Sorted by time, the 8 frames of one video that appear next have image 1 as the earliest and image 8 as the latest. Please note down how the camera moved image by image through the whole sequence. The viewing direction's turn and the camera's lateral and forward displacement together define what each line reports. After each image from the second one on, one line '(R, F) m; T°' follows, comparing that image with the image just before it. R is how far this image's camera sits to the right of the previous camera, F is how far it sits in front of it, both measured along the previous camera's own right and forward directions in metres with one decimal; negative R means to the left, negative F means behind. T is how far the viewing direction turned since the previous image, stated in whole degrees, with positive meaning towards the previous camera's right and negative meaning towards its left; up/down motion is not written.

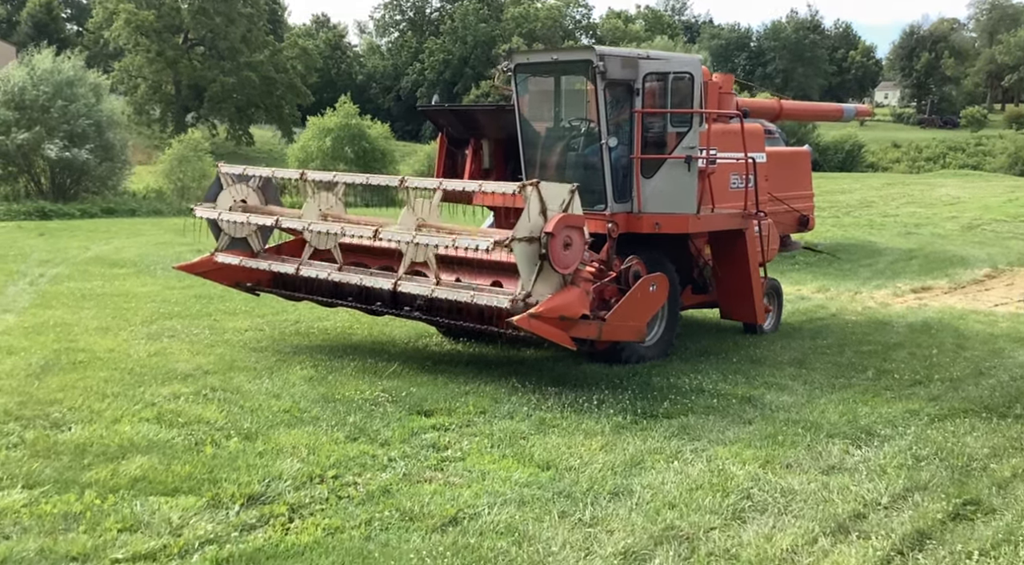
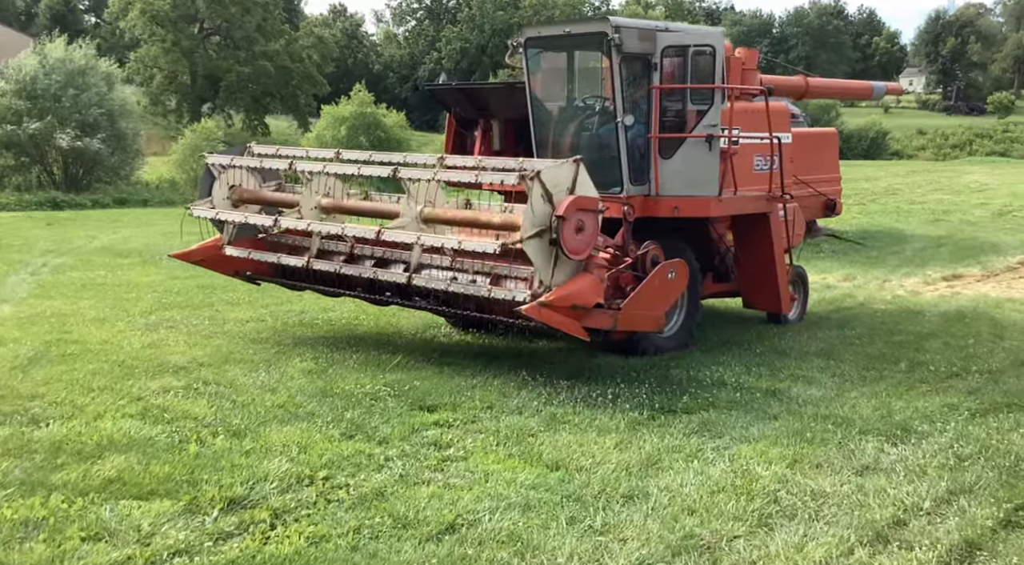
(+0.1, +0.5) m; -1°
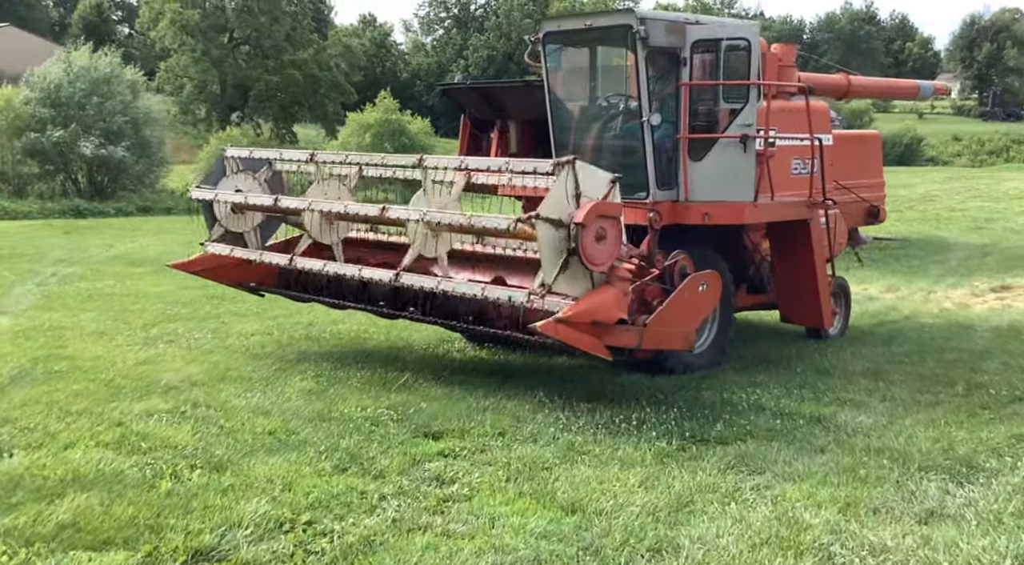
(+0.1, +0.8) m; -1°
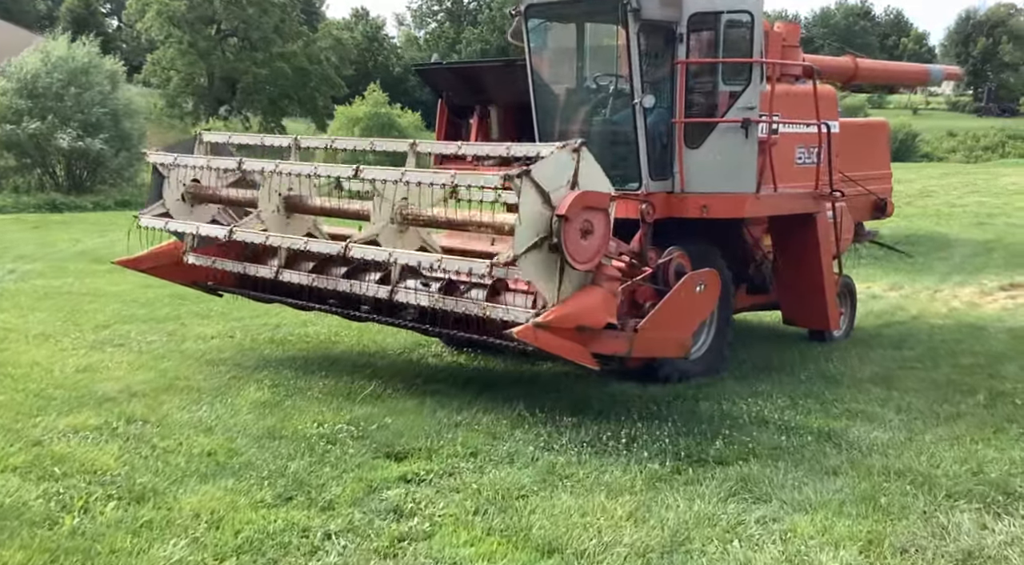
(+0.1, +0.8) m; 0°
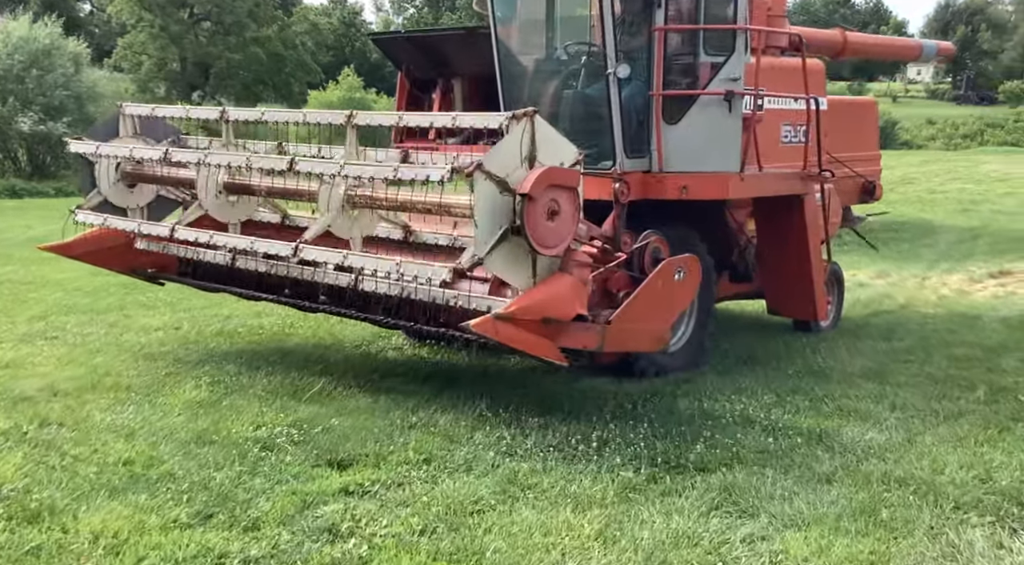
(+0.1, +0.7) m; +1°
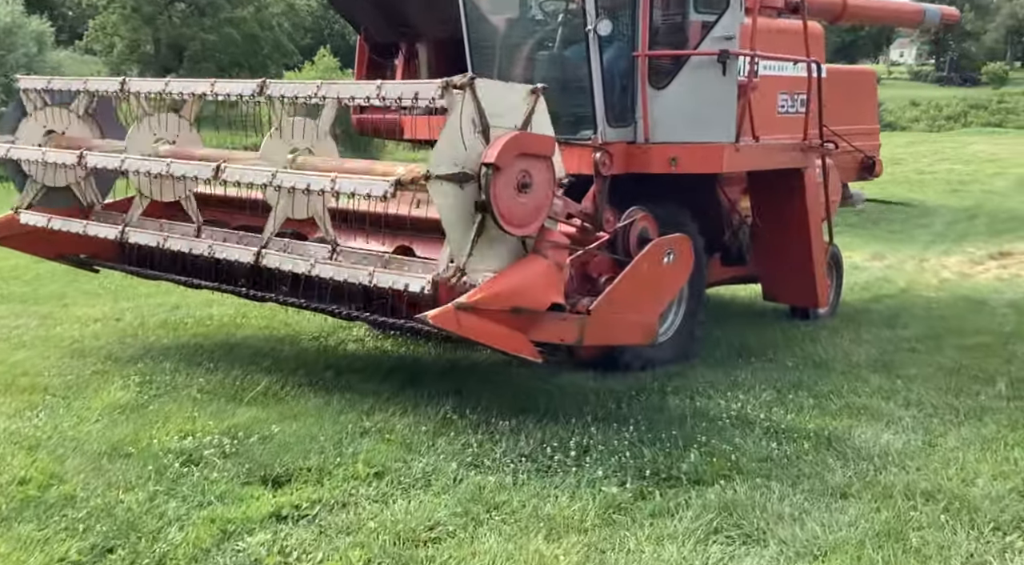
(+0.1, +0.8) m; +1°
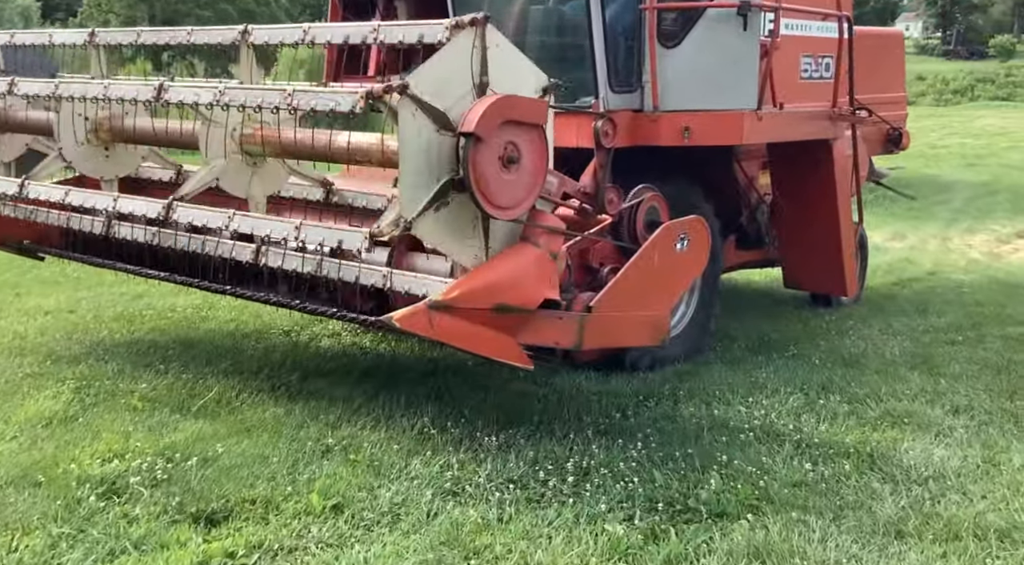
(+0.1, +0.9) m; 0°
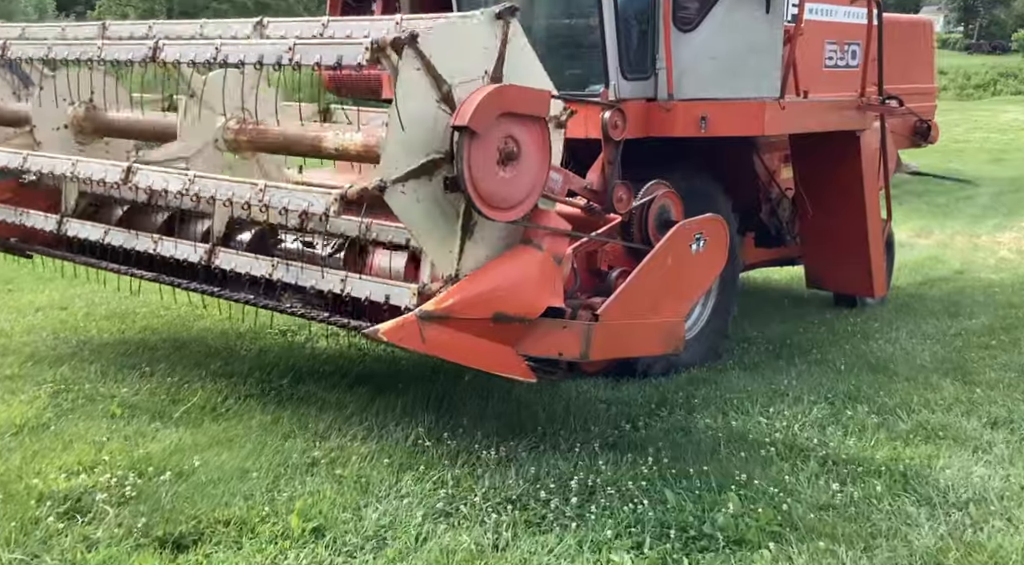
(+0.1, +0.4) m; -1°
